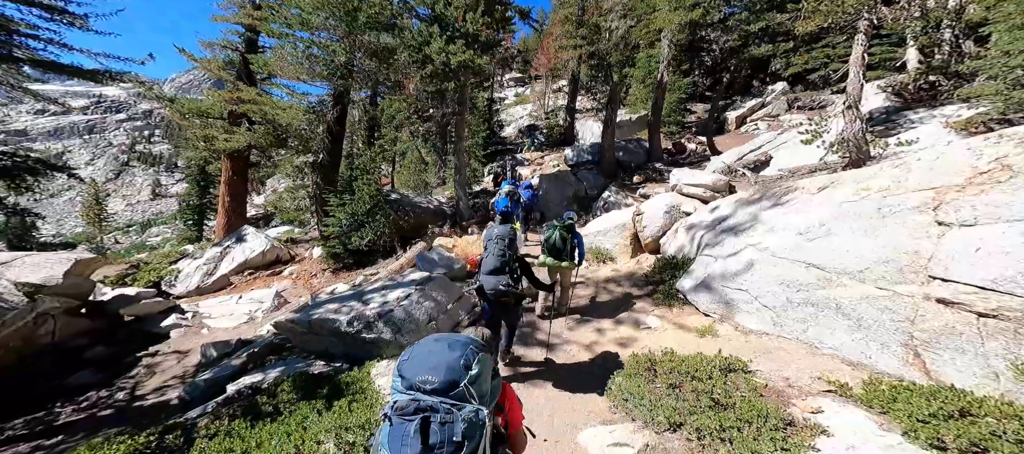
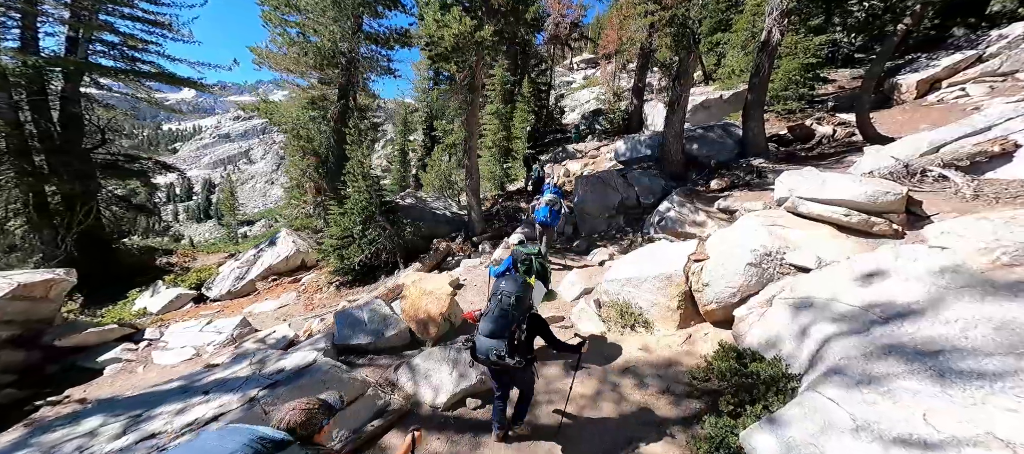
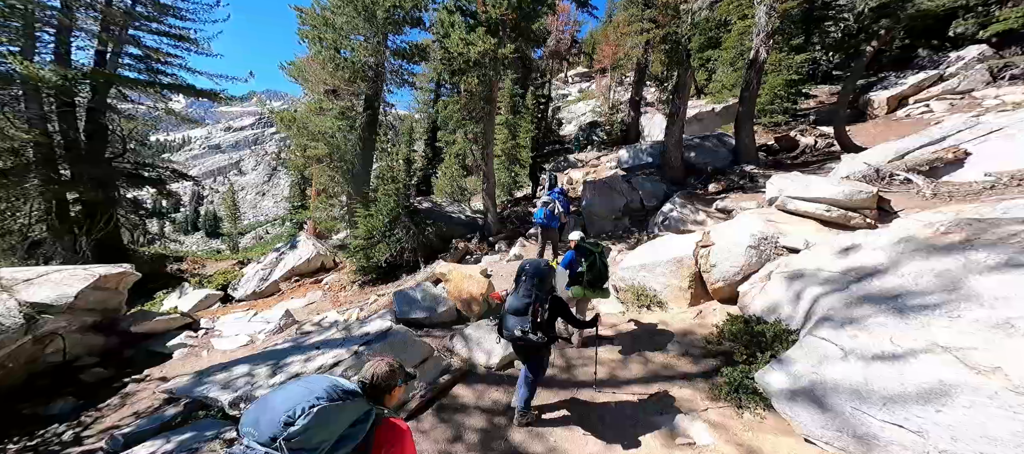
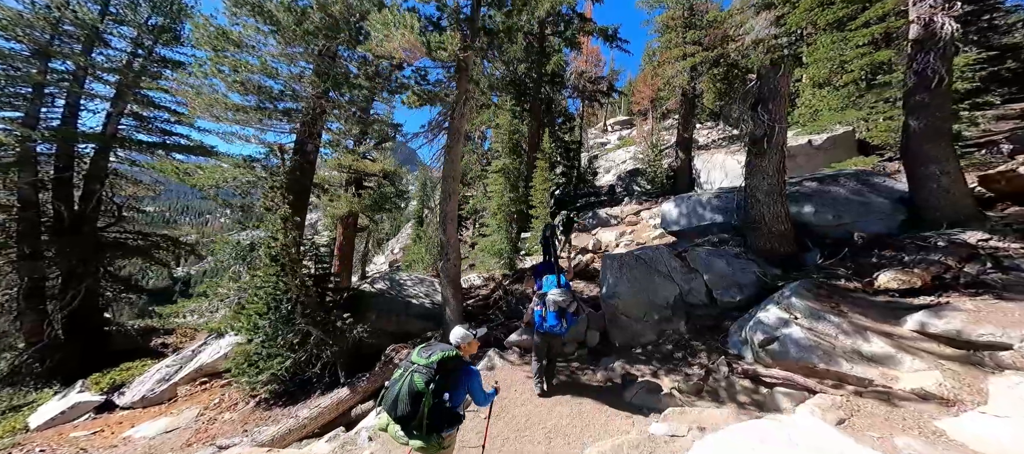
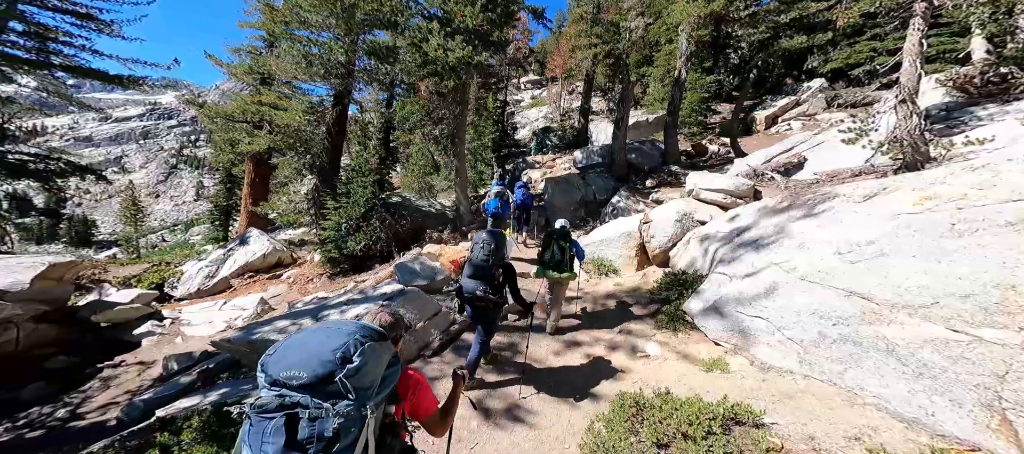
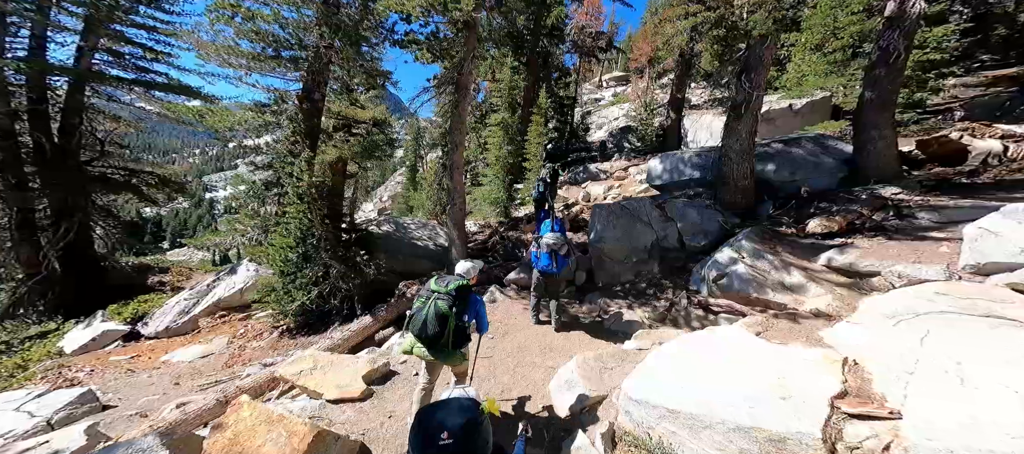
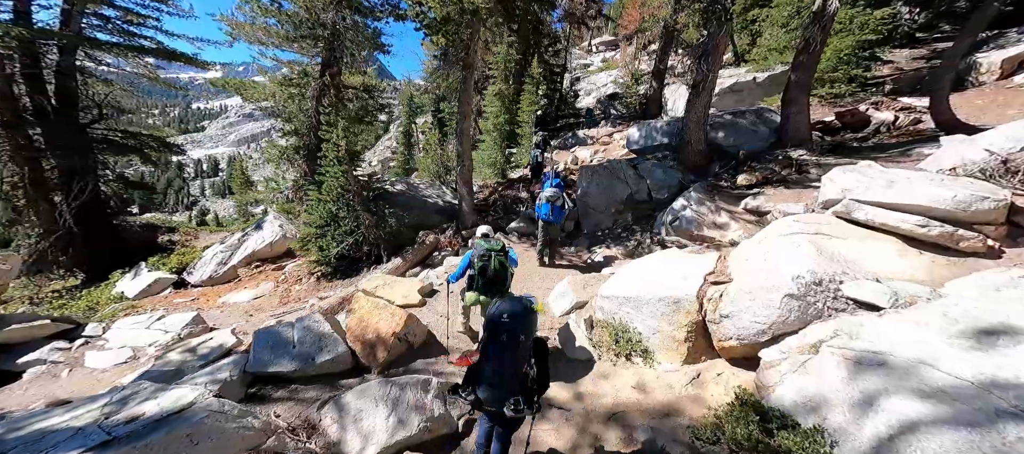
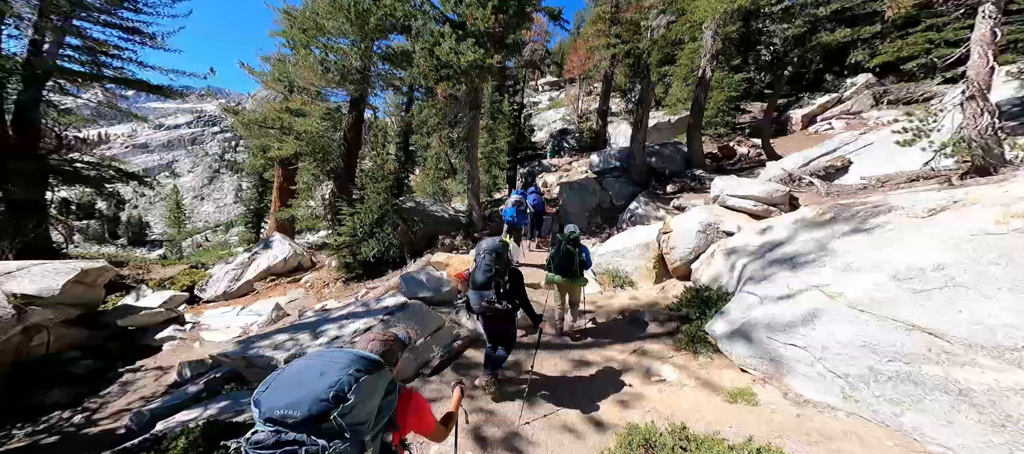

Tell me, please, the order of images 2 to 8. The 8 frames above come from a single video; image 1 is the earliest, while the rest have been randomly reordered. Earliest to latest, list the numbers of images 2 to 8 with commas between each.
5, 8, 3, 2, 7, 6, 4
